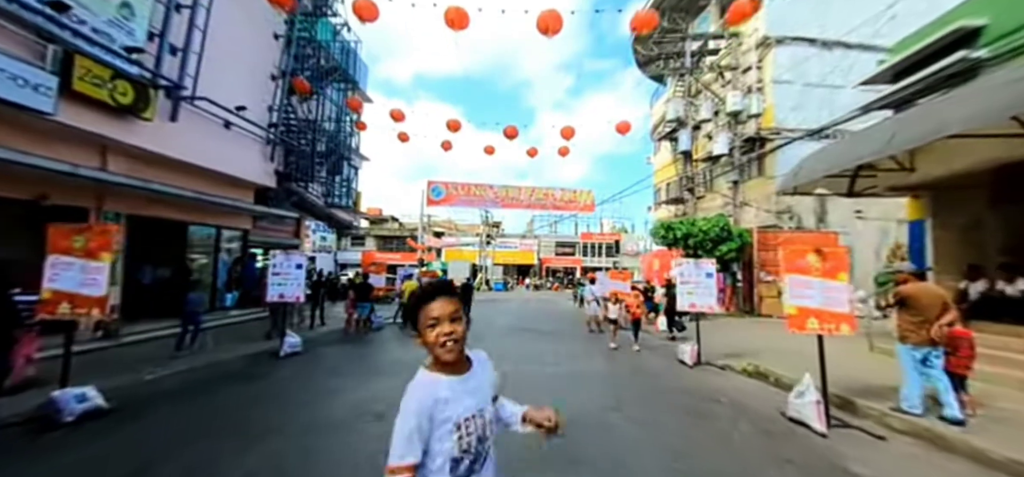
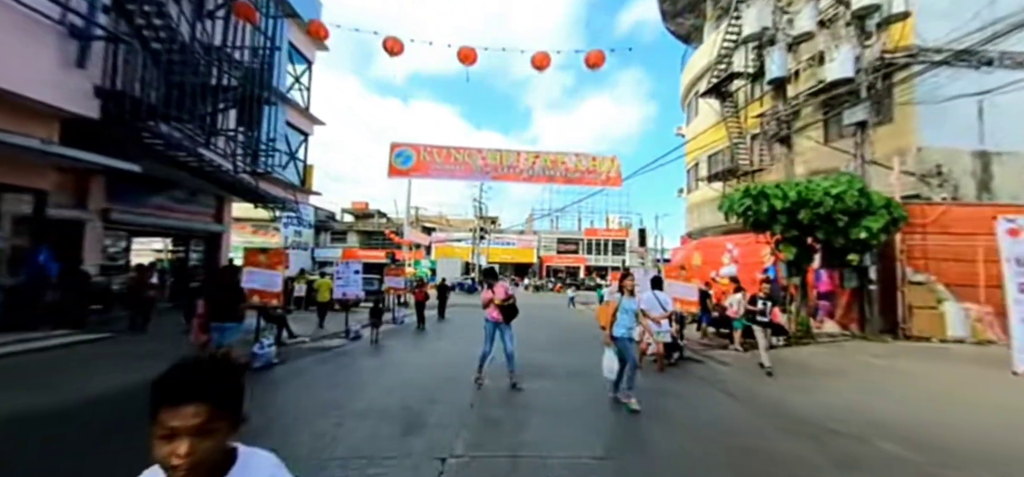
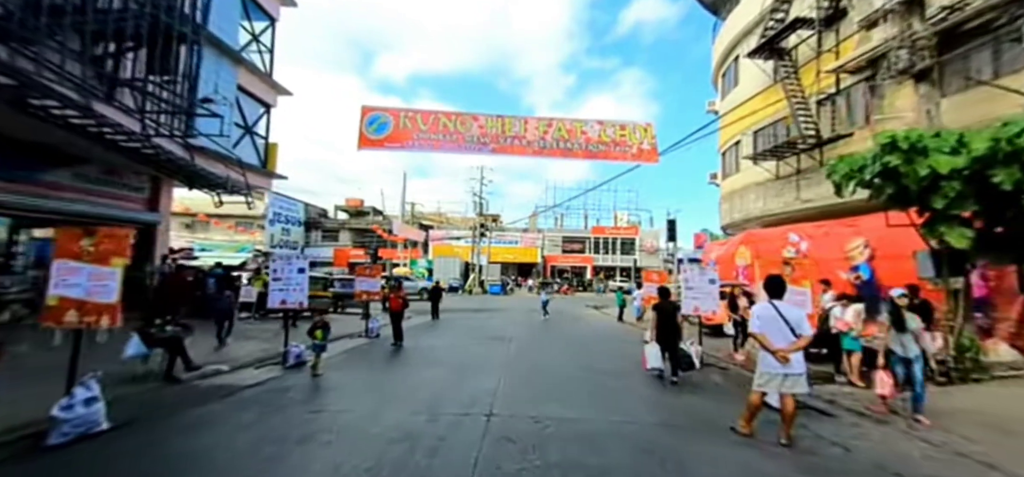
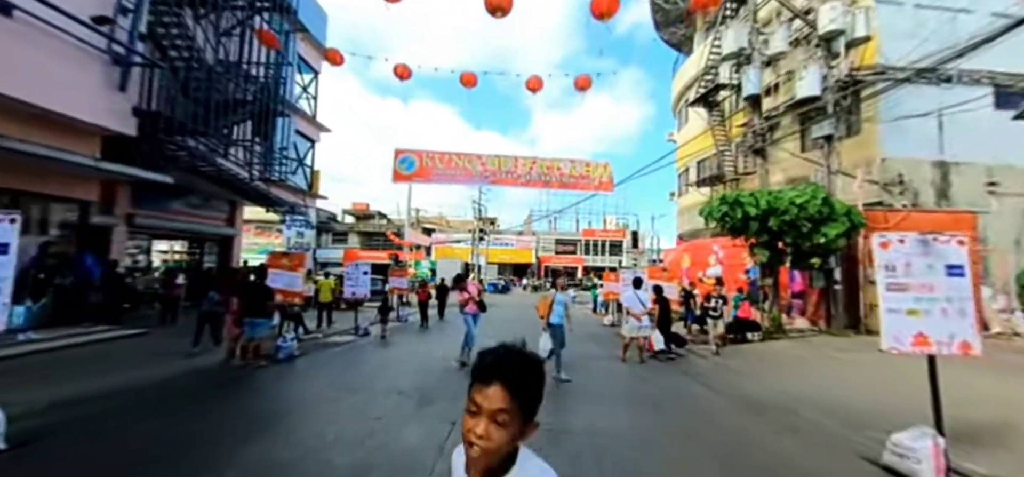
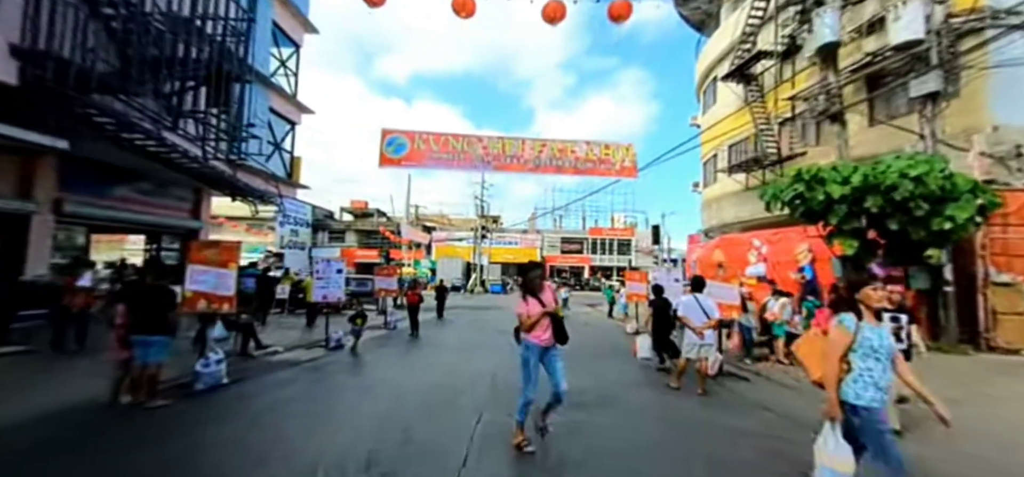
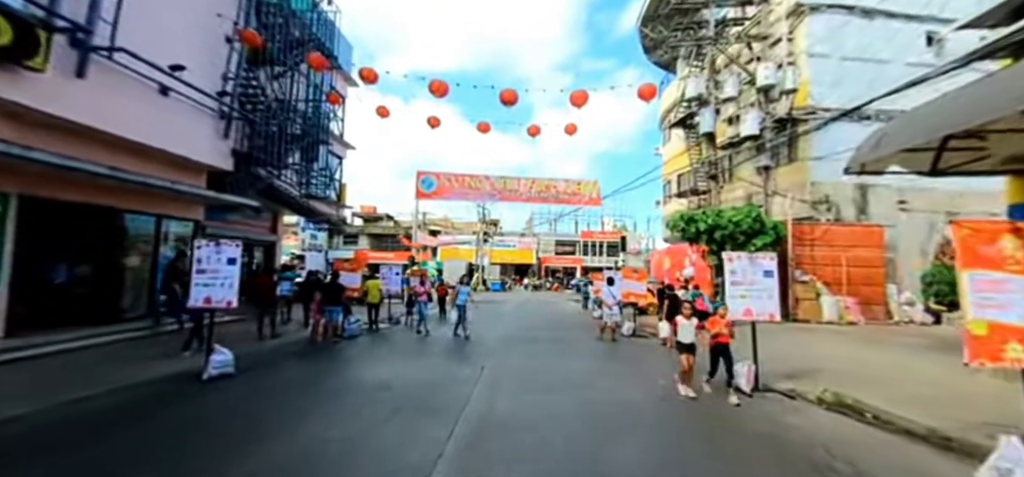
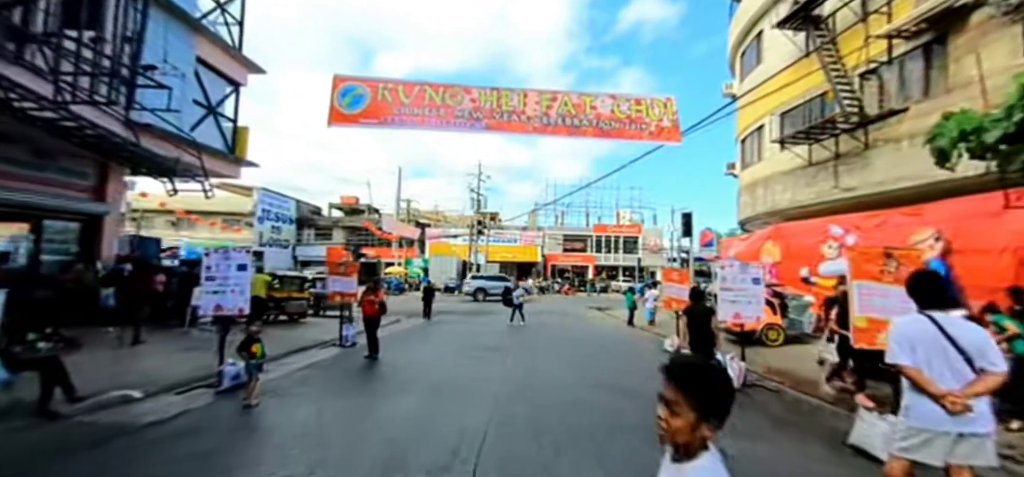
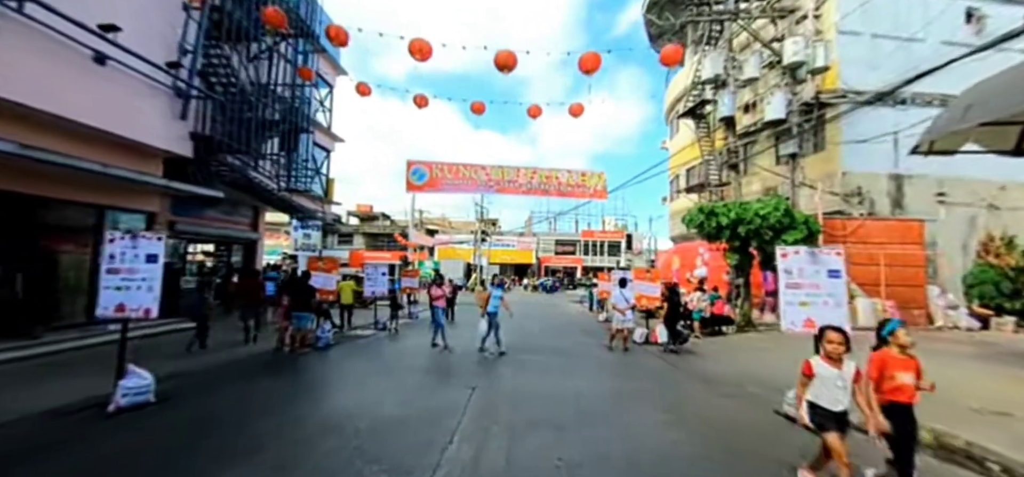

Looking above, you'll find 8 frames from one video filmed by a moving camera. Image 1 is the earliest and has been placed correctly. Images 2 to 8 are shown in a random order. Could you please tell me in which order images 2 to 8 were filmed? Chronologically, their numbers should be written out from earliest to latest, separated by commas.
6, 8, 4, 2, 5, 3, 7
